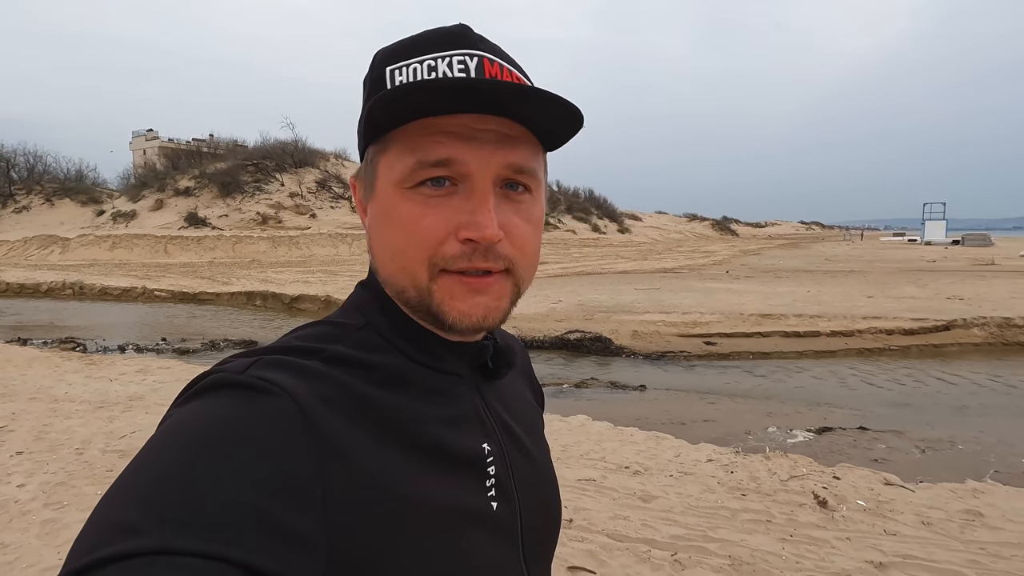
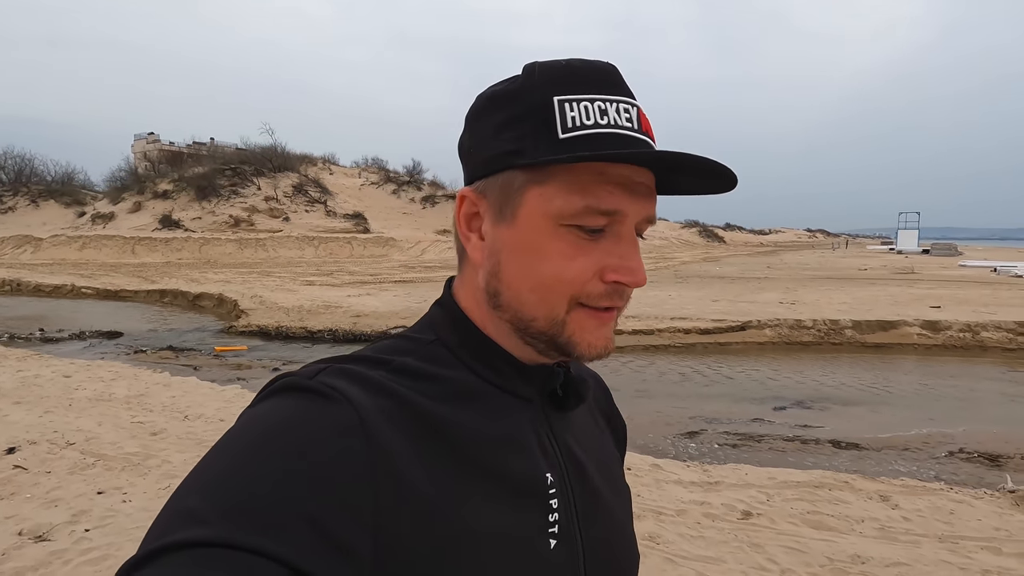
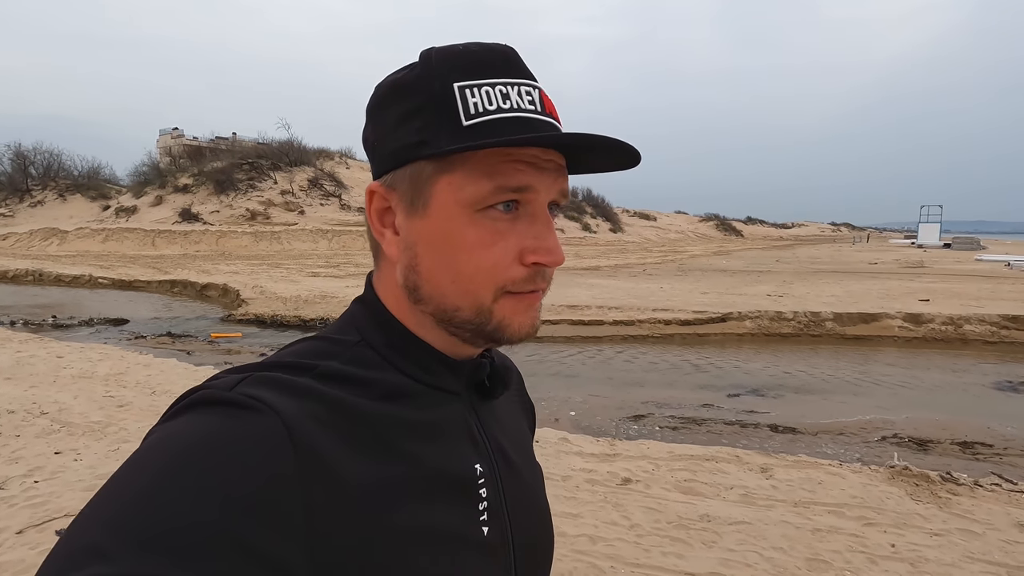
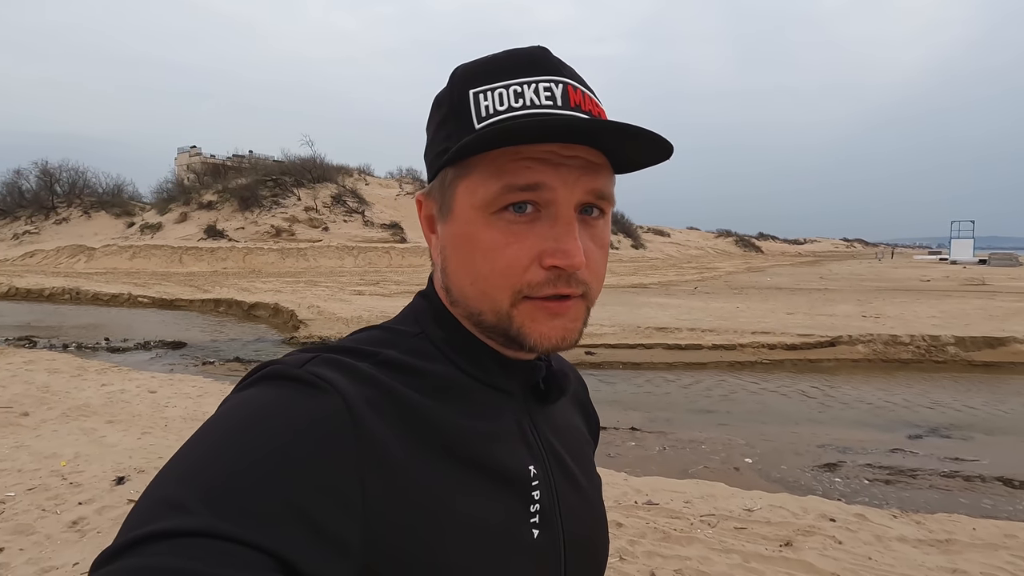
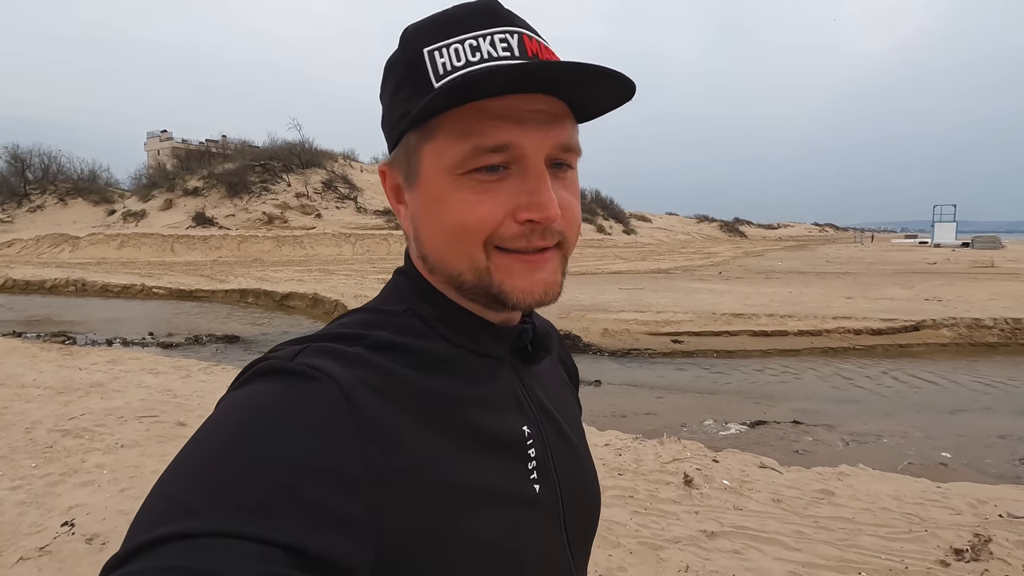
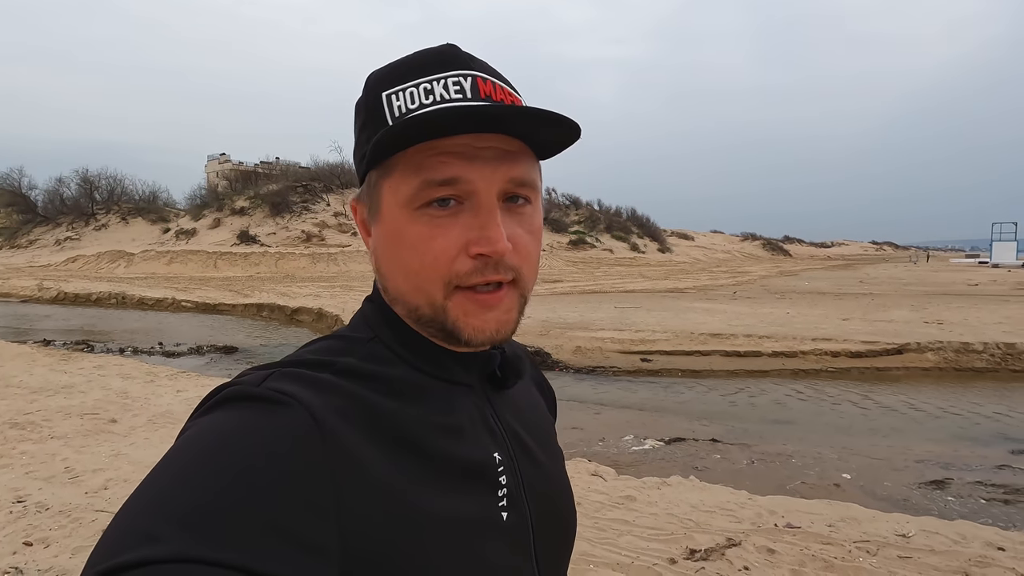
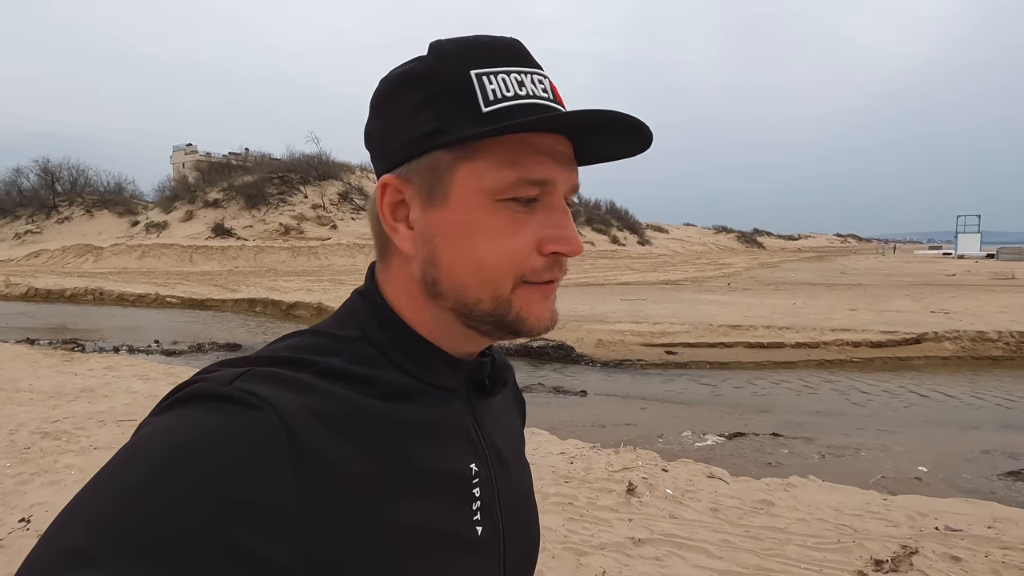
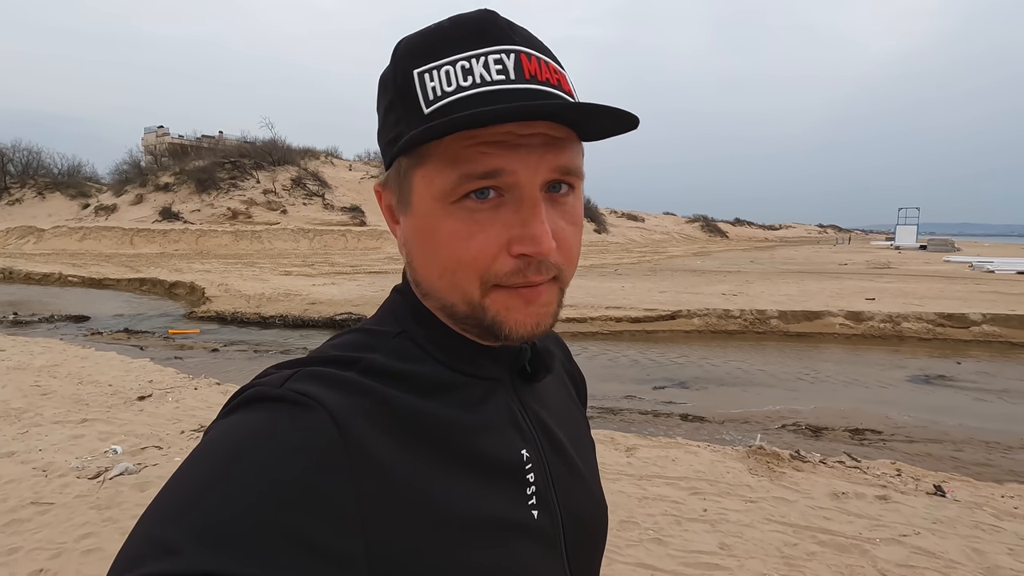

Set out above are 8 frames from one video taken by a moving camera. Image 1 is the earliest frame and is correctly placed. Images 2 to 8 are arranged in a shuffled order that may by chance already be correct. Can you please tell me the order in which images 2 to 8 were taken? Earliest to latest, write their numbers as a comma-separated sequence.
5, 7, 6, 4, 2, 3, 8
